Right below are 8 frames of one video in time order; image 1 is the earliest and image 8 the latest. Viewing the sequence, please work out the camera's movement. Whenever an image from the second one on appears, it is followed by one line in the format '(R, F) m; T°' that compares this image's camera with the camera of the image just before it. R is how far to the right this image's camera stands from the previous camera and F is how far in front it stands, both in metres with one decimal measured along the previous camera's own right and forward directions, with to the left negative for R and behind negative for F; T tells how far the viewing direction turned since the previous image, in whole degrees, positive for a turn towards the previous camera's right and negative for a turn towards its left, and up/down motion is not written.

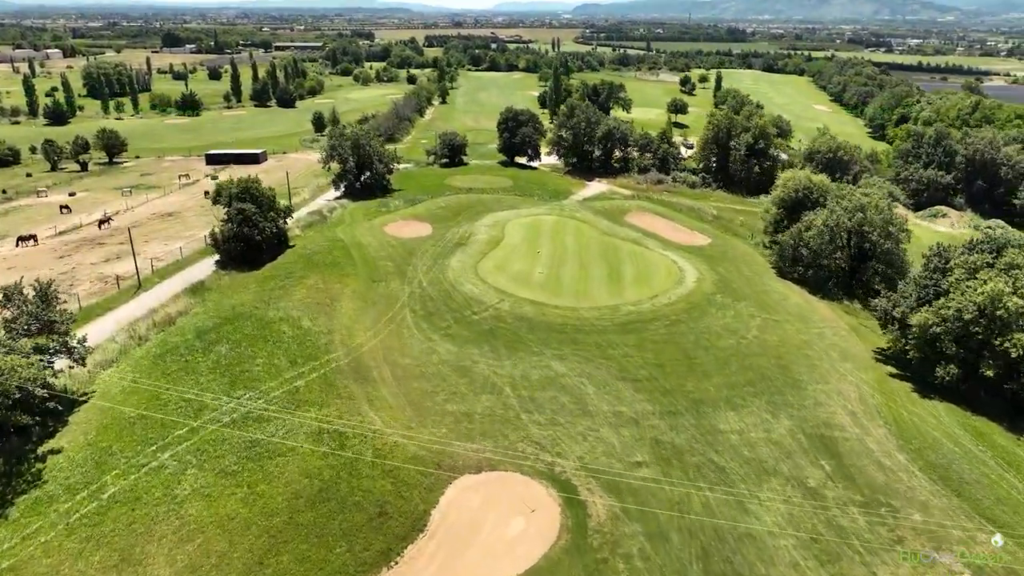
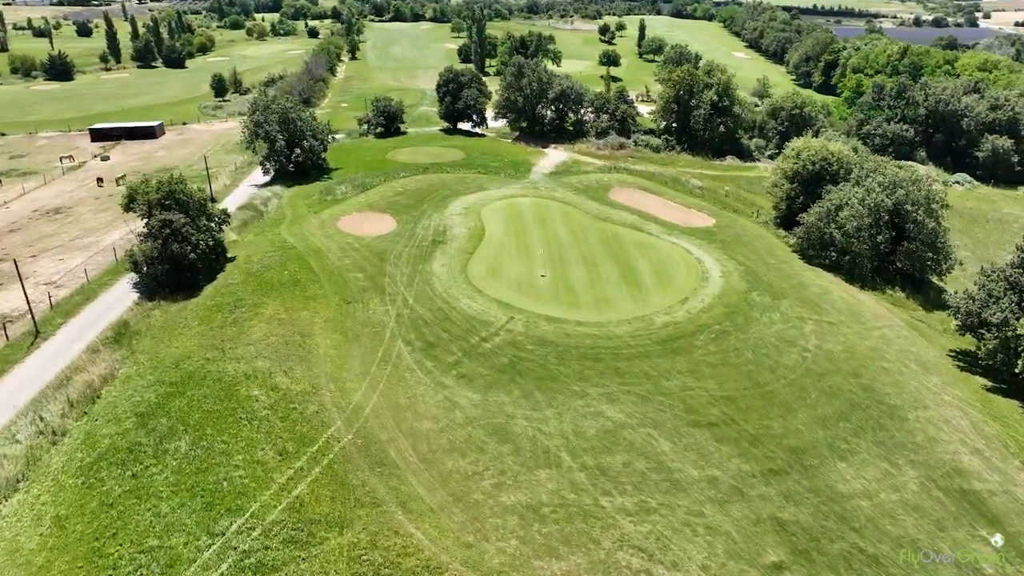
(-5.6, +9.4) m; +7°
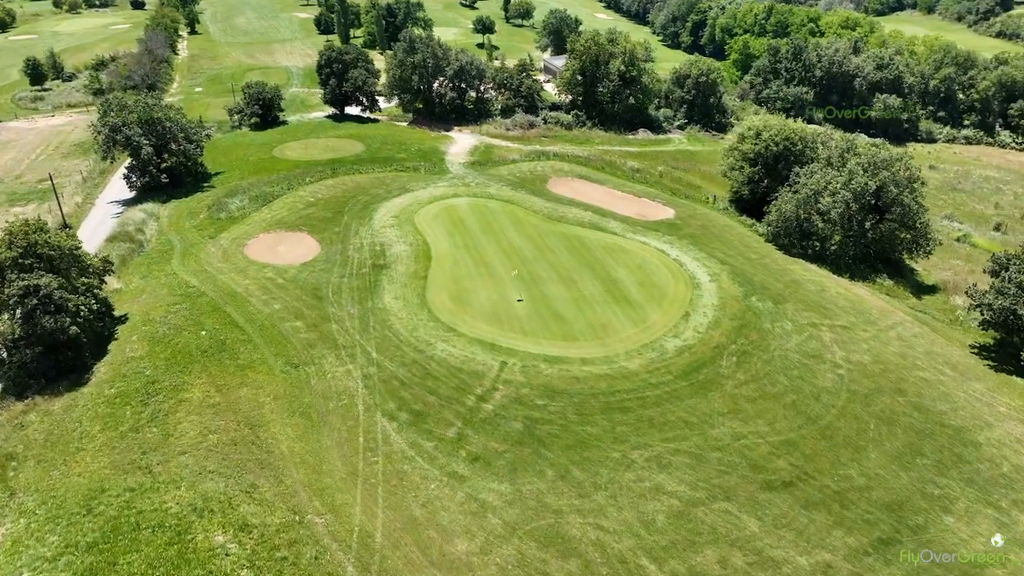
(-5.6, +7.8) m; +11°
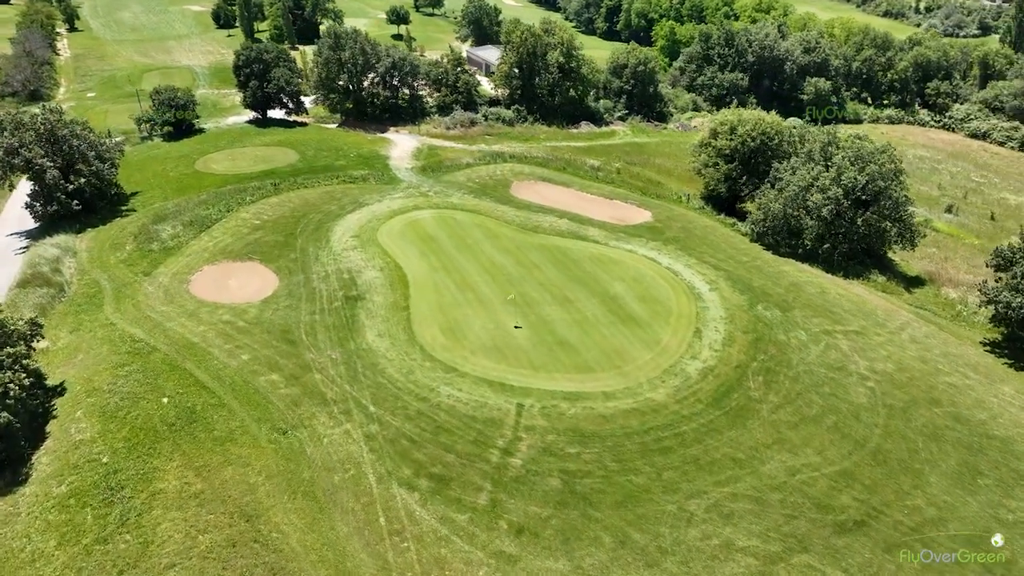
(-4.1, +3.9) m; +7°
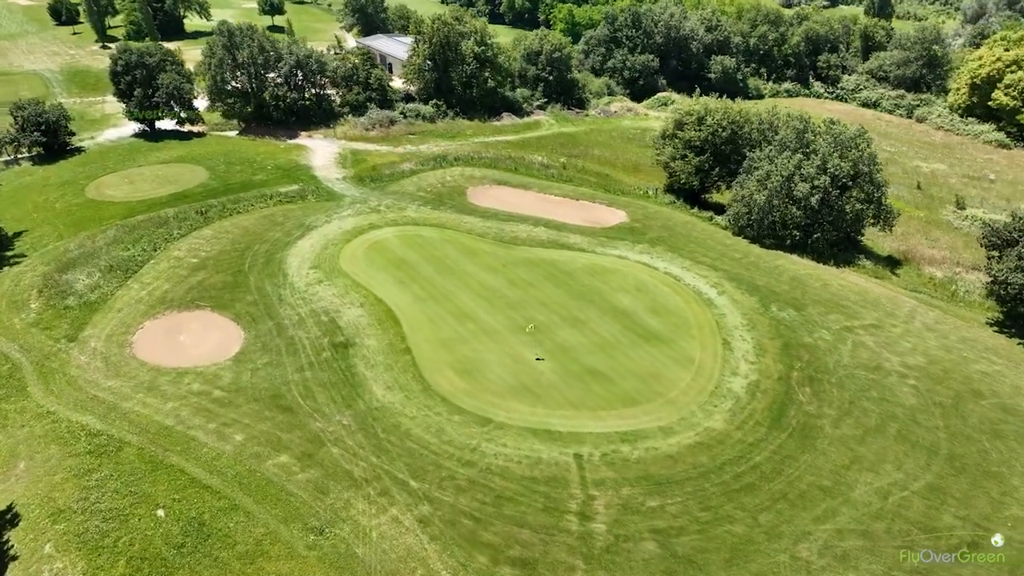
(-6.0, +4.3) m; +9°
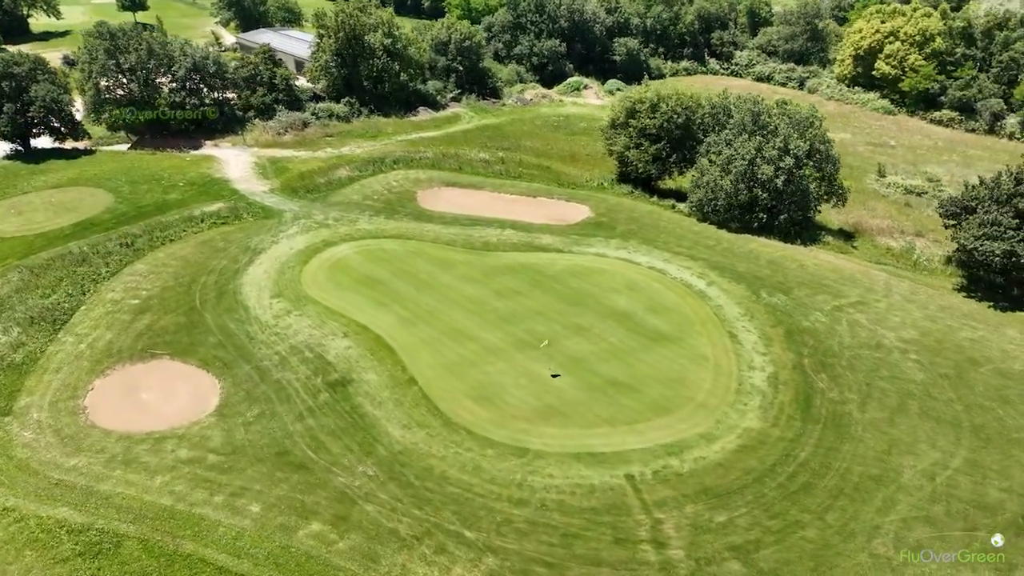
(-5.0, +2.5) m; +9°
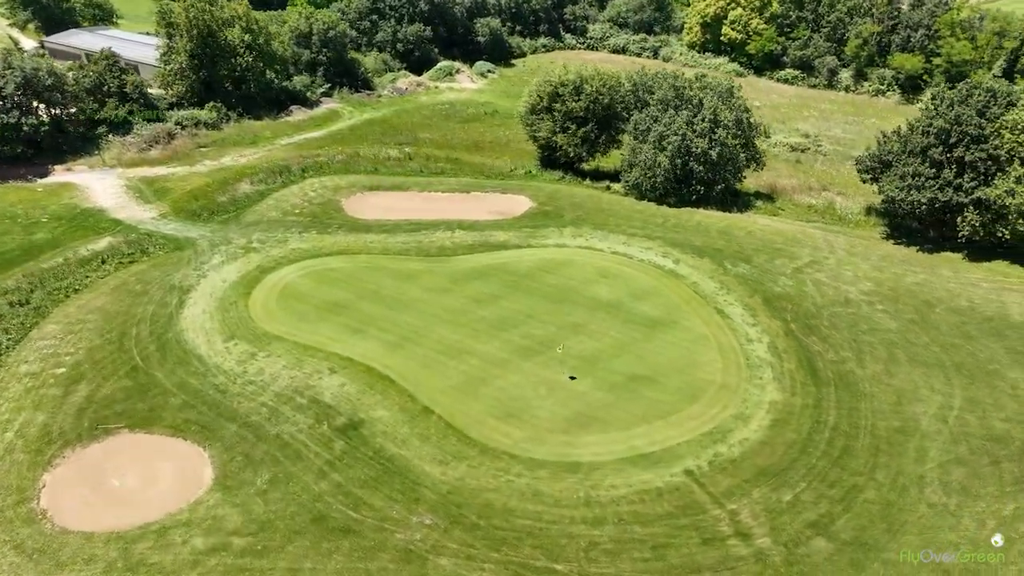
(-6.3, +2.4) m; +12°
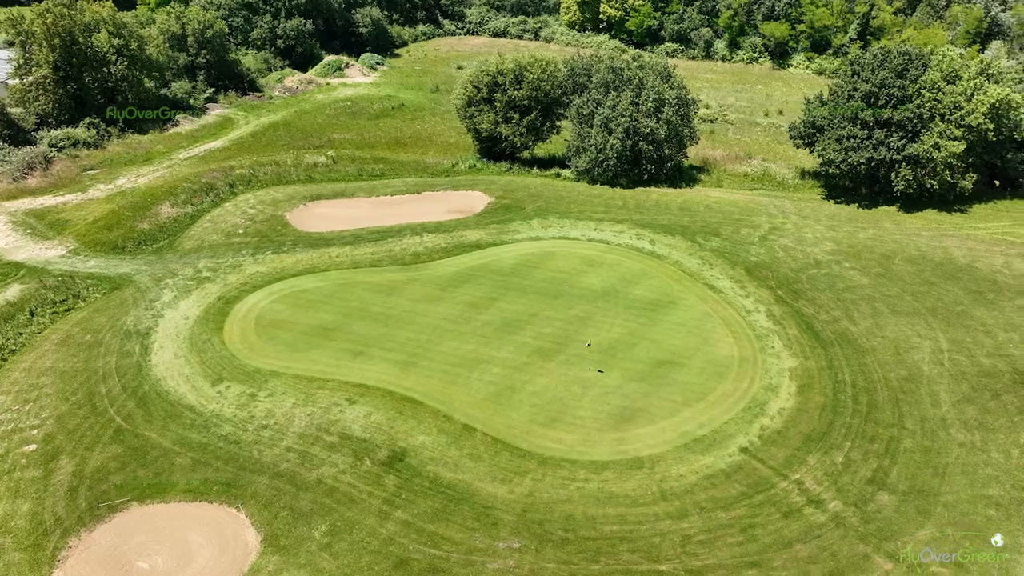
(-5.9, +1.5) m; +10°
